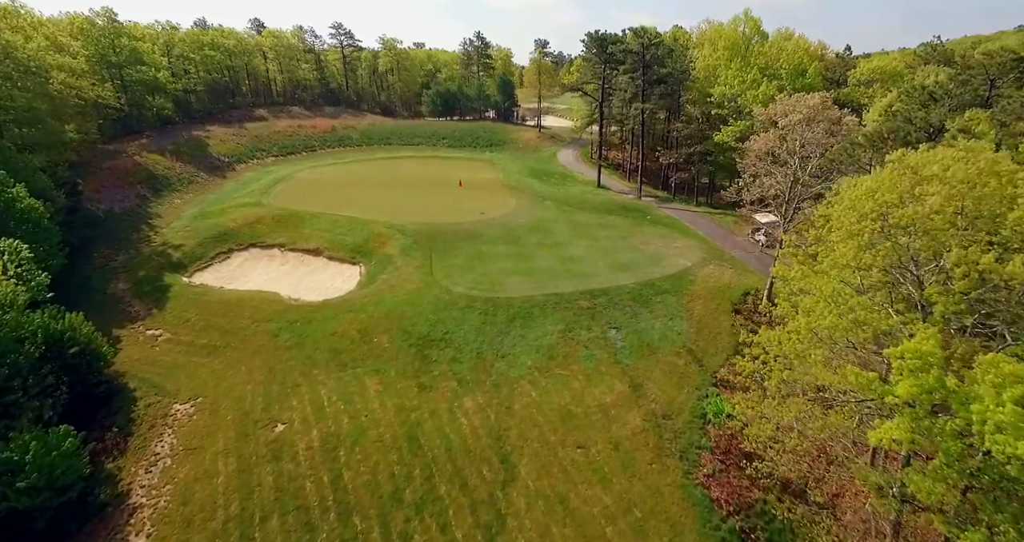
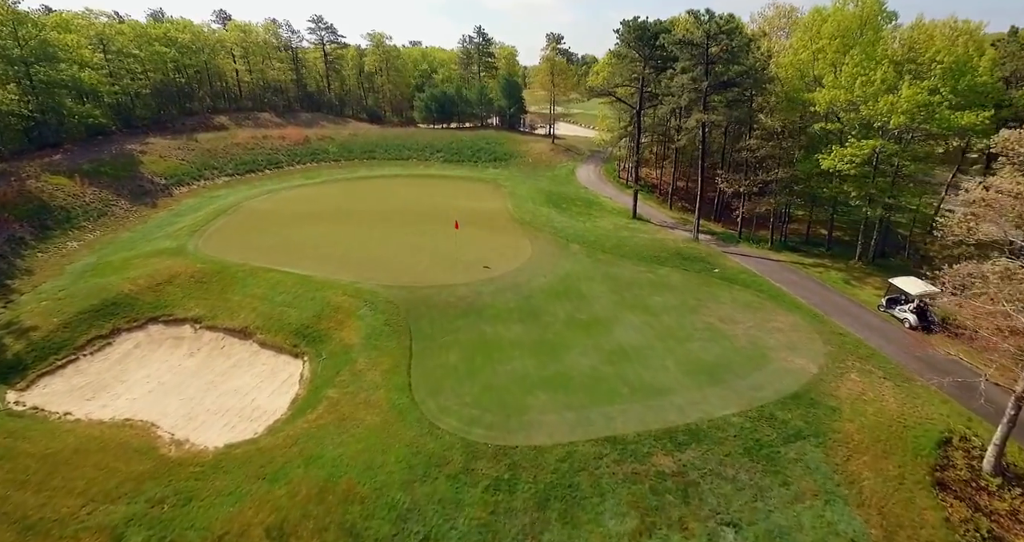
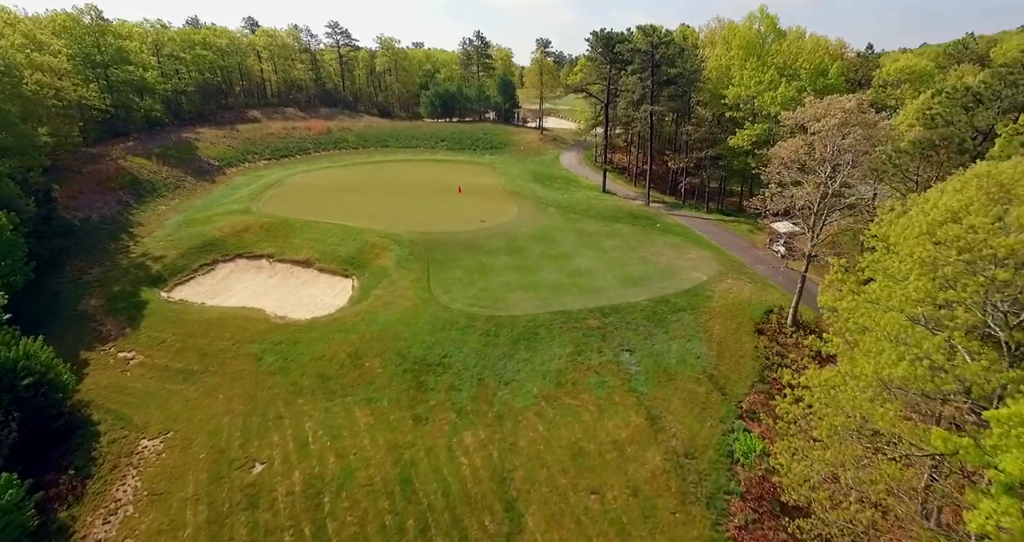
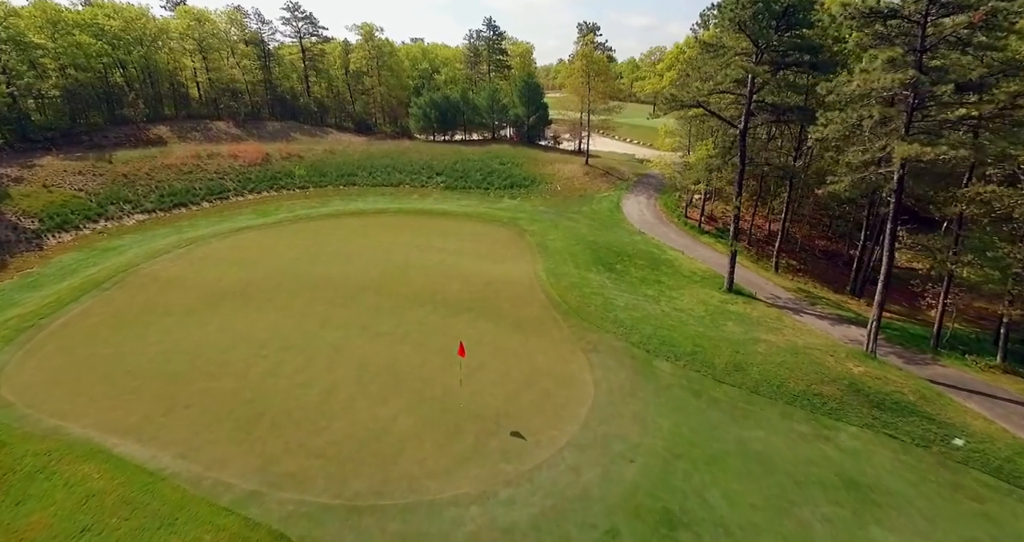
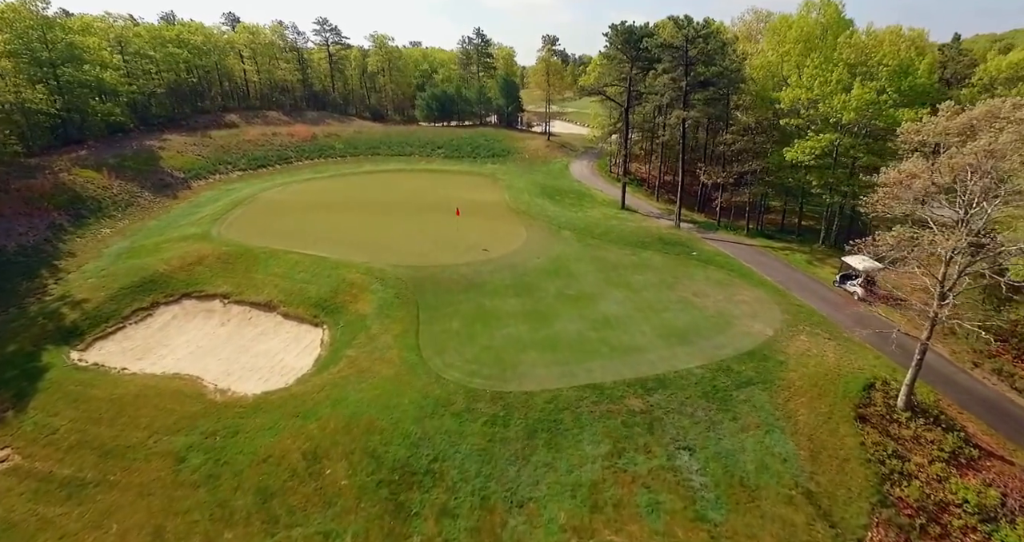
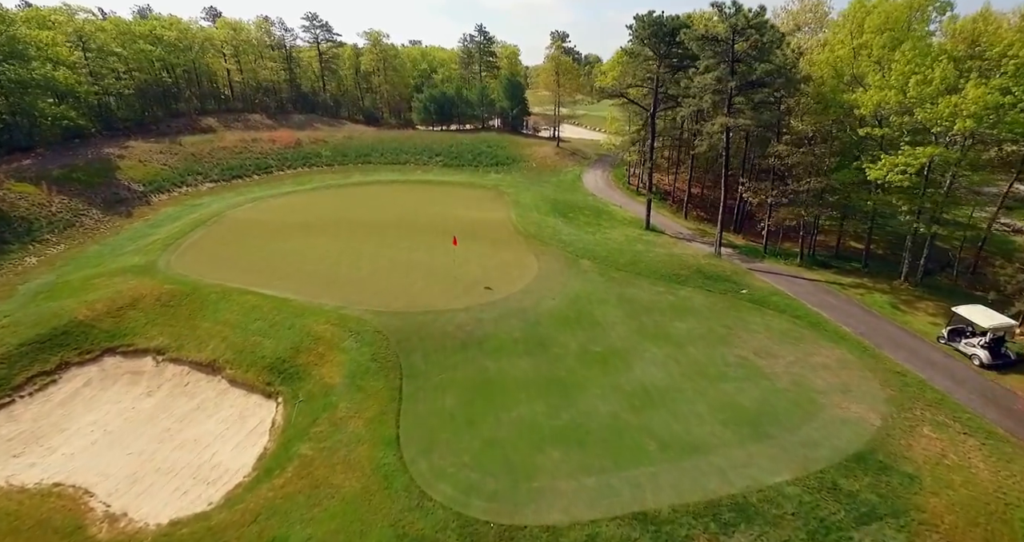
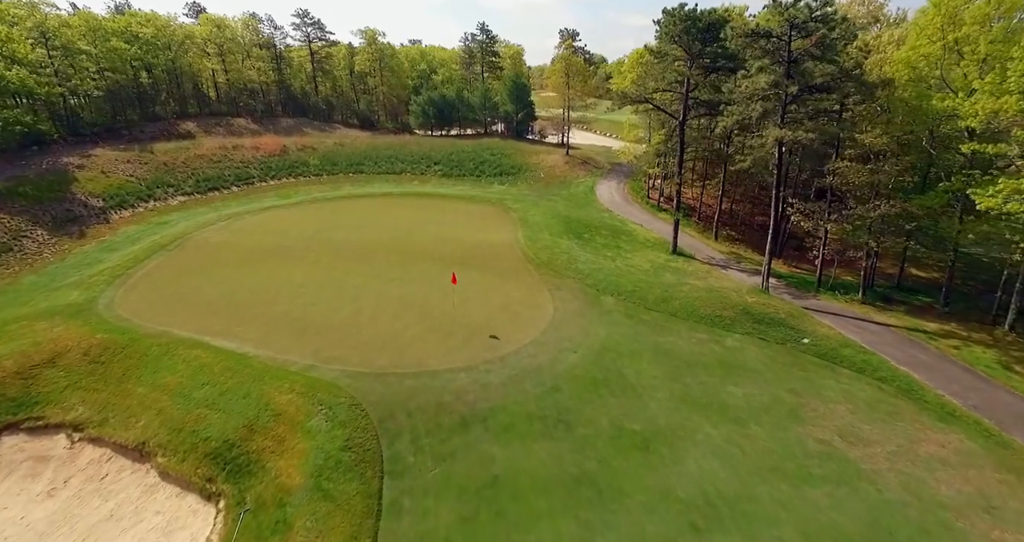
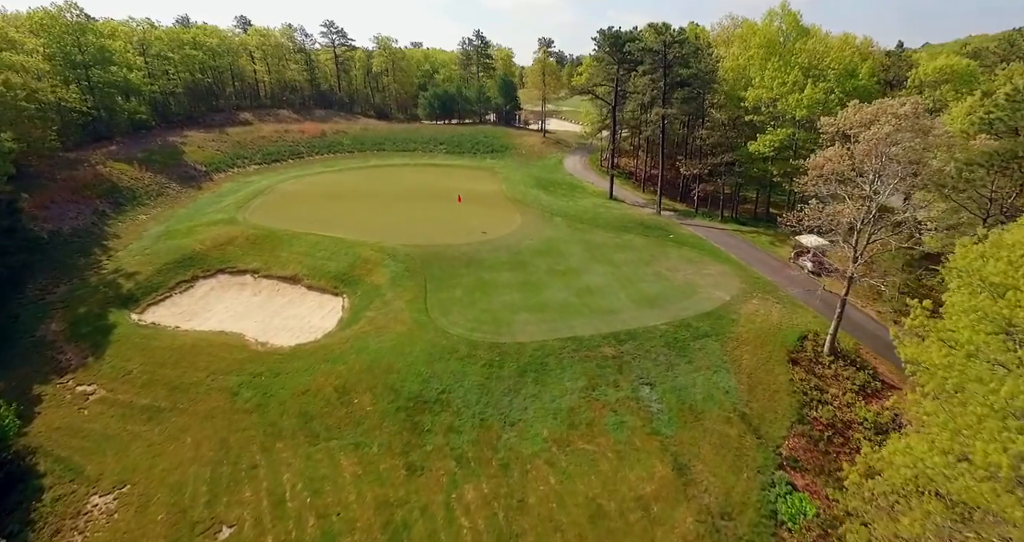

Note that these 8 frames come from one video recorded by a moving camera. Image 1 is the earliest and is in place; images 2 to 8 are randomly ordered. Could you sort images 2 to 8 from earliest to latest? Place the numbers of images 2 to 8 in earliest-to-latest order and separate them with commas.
3, 8, 5, 2, 6, 7, 4
